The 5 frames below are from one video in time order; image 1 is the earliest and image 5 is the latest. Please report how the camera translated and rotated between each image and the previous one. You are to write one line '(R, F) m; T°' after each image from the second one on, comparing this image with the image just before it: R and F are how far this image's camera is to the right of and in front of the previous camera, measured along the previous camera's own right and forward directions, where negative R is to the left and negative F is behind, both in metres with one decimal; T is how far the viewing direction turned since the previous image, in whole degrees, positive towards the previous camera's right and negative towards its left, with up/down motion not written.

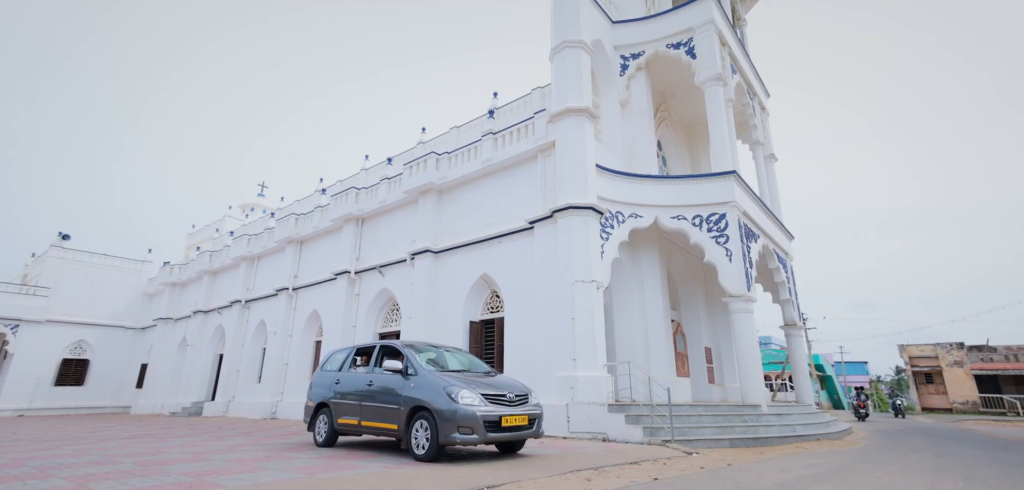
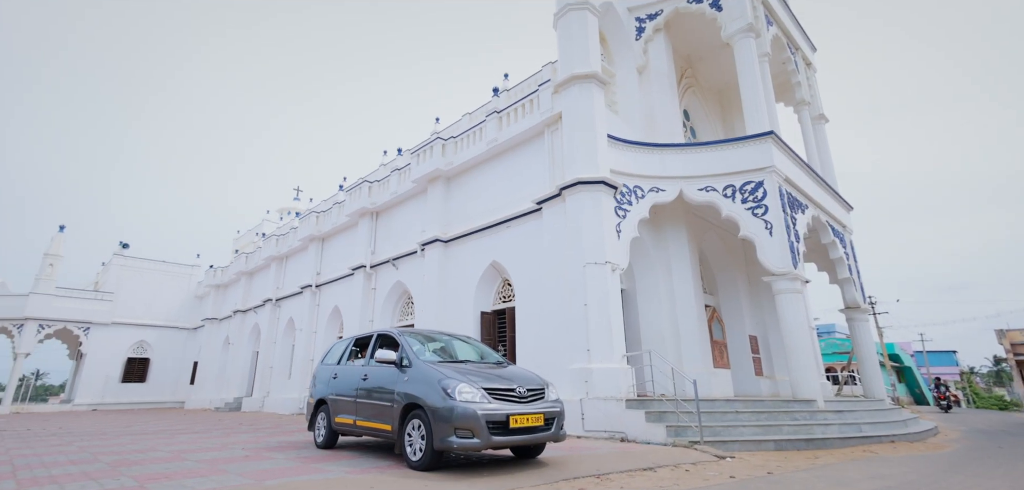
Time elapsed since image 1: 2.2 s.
(+1.1, +0.8) m; -7°
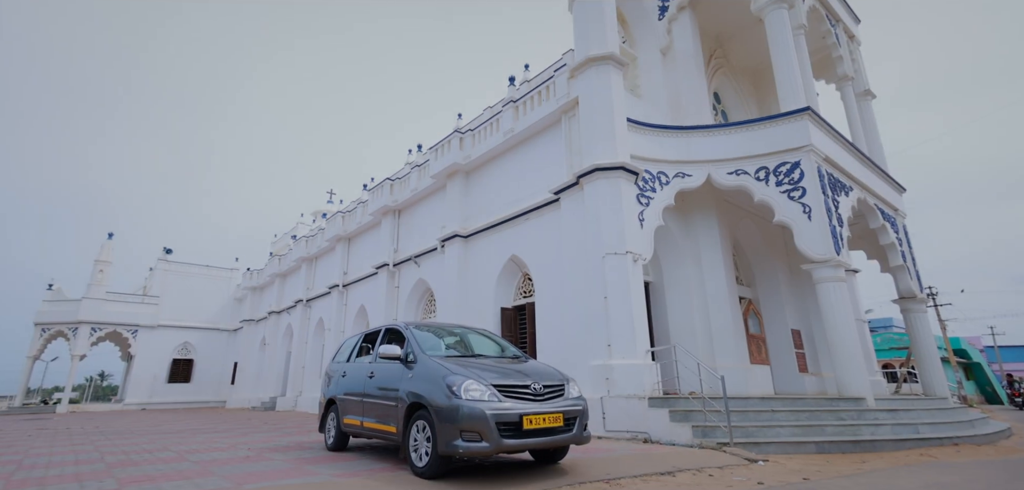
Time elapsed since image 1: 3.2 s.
(+0.4, +0.3) m; -5°
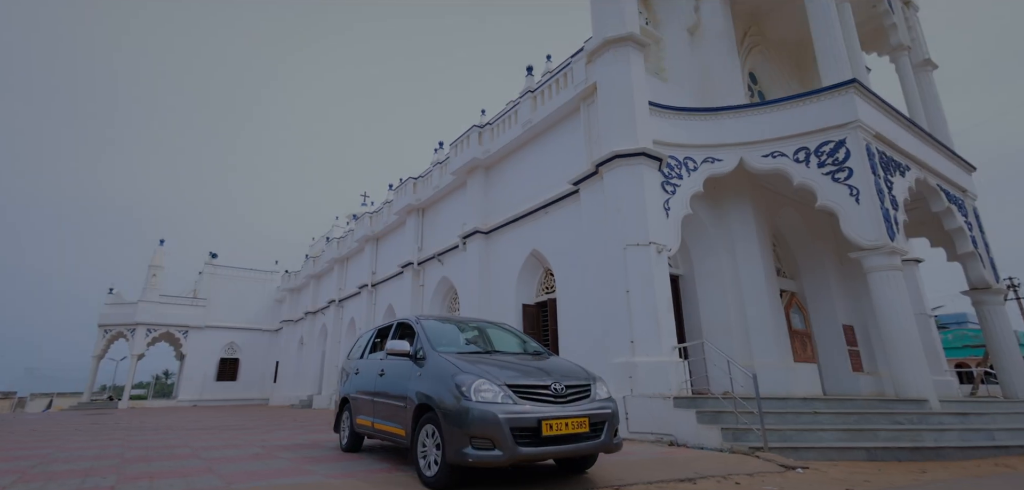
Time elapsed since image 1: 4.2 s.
(+0.5, +0.4) m; -5°
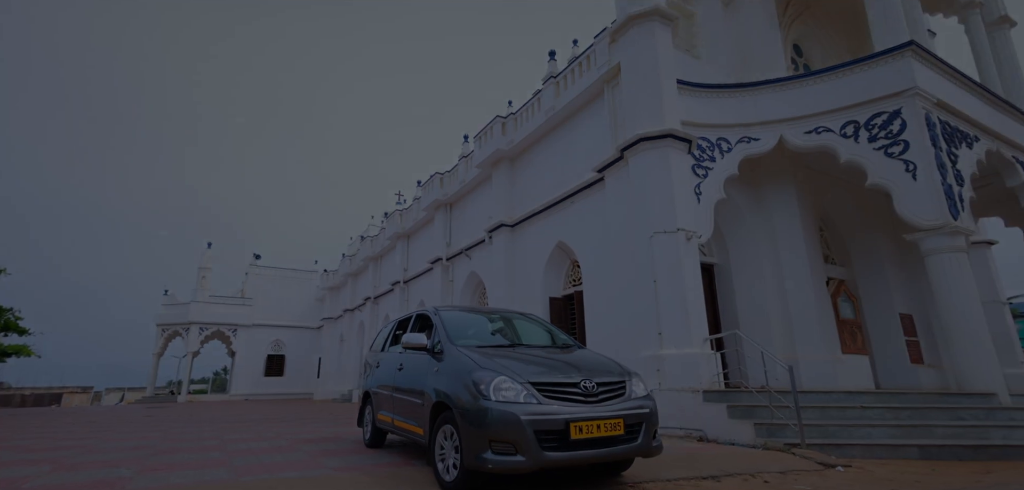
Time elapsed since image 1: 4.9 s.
(+0.3, +0.3) m; -5°
